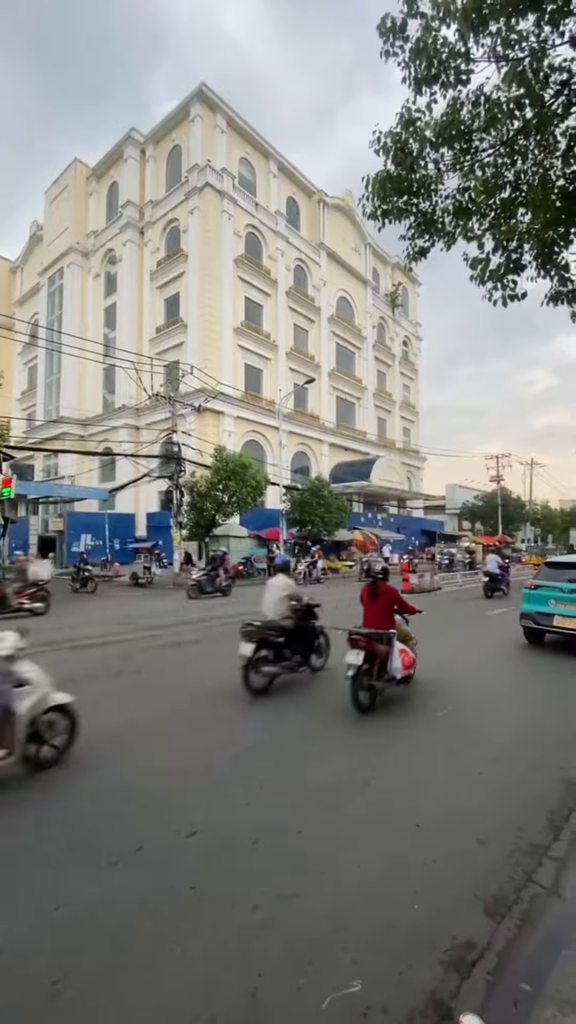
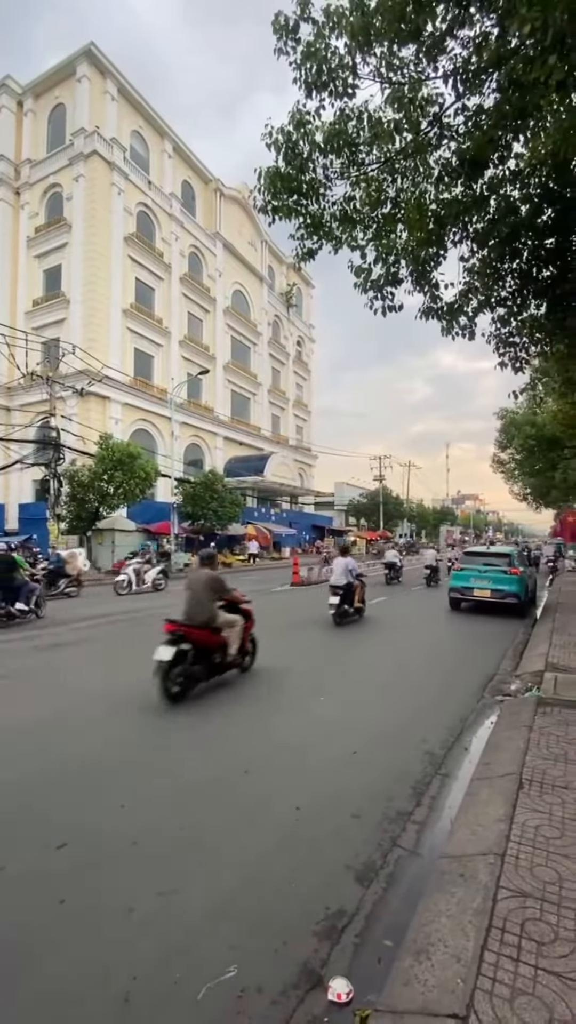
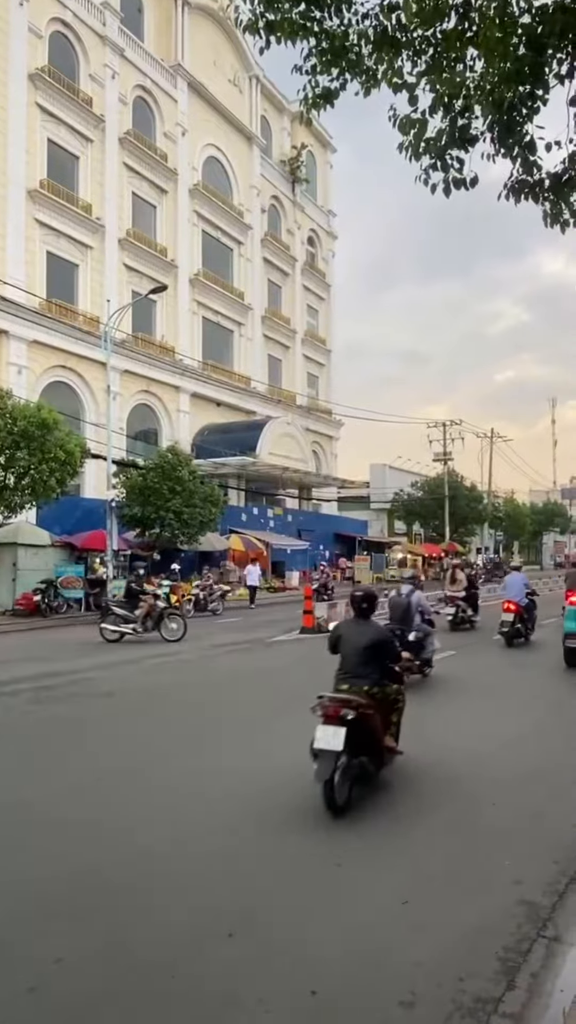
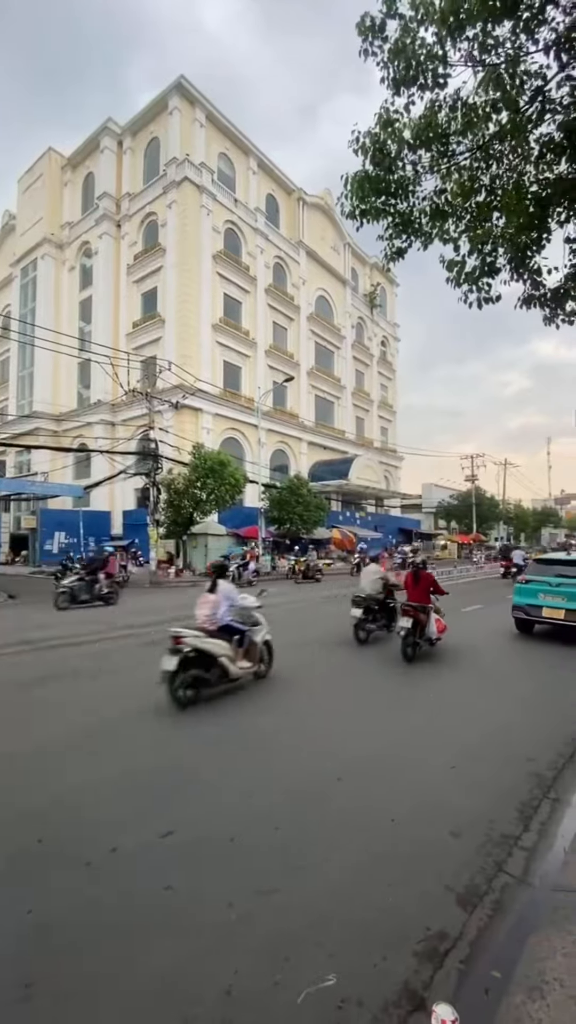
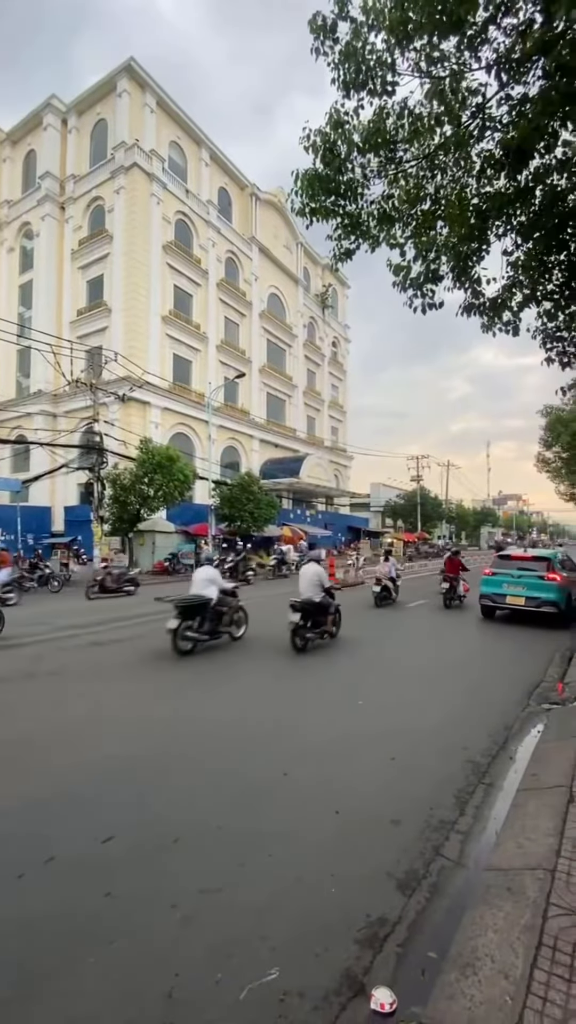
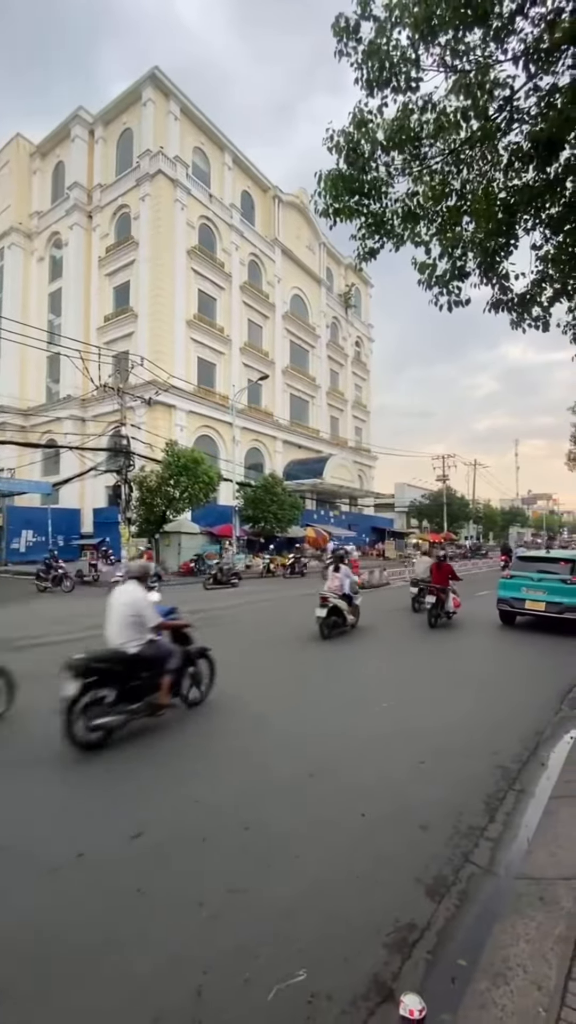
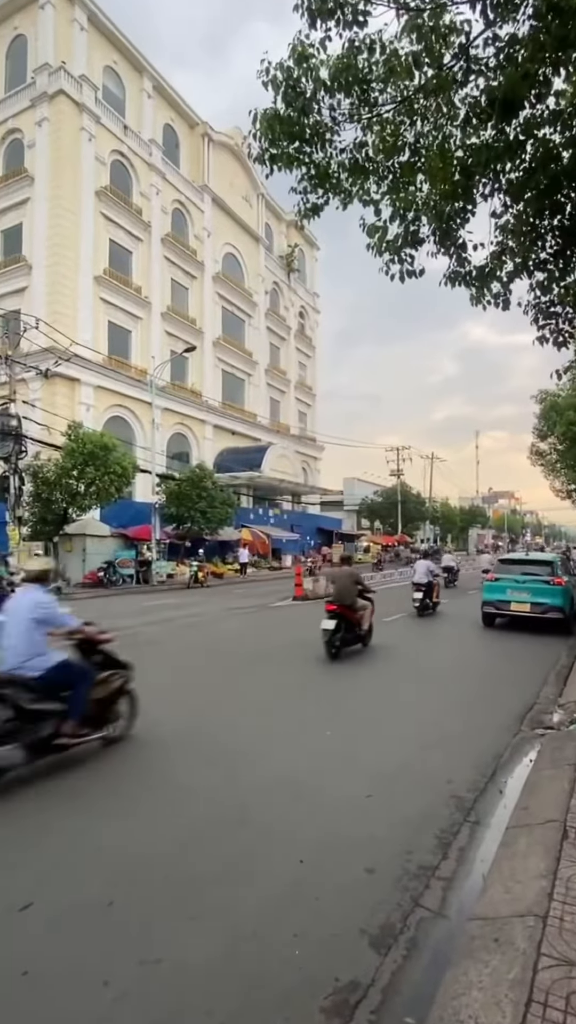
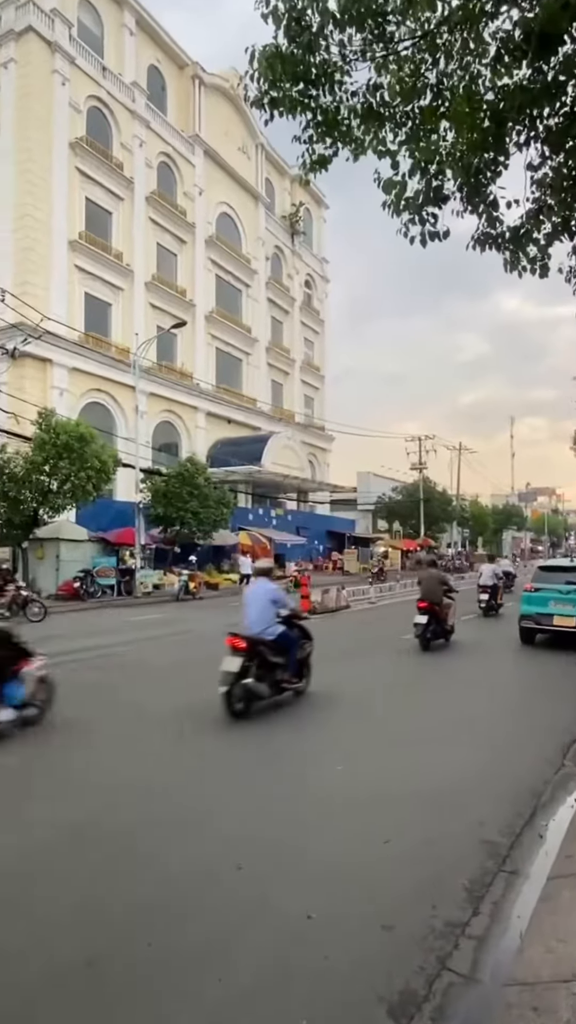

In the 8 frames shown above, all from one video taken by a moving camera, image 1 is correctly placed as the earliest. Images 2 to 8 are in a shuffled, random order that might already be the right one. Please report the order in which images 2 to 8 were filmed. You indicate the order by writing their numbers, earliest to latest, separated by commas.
4, 6, 5, 2, 7, 8, 3
